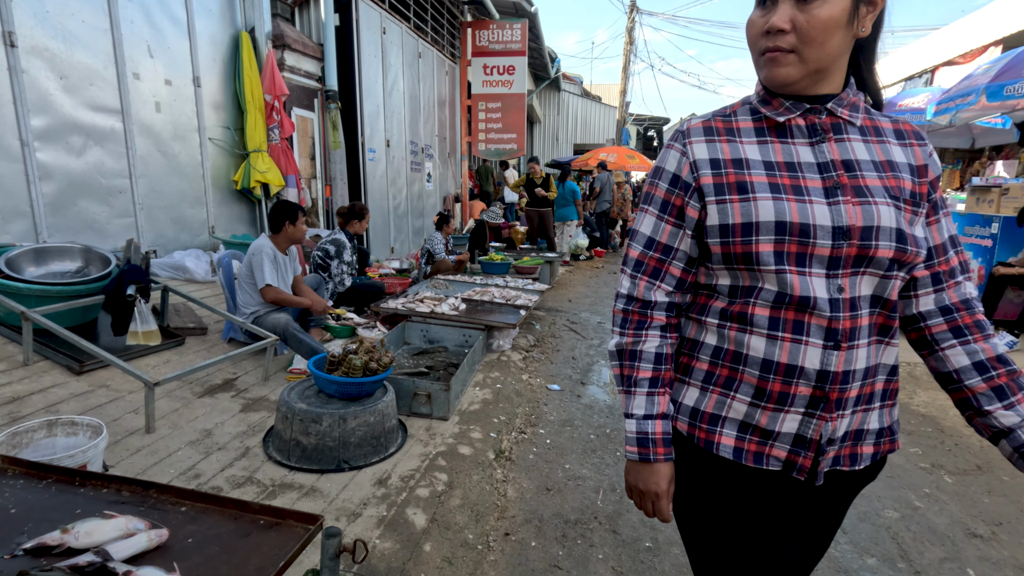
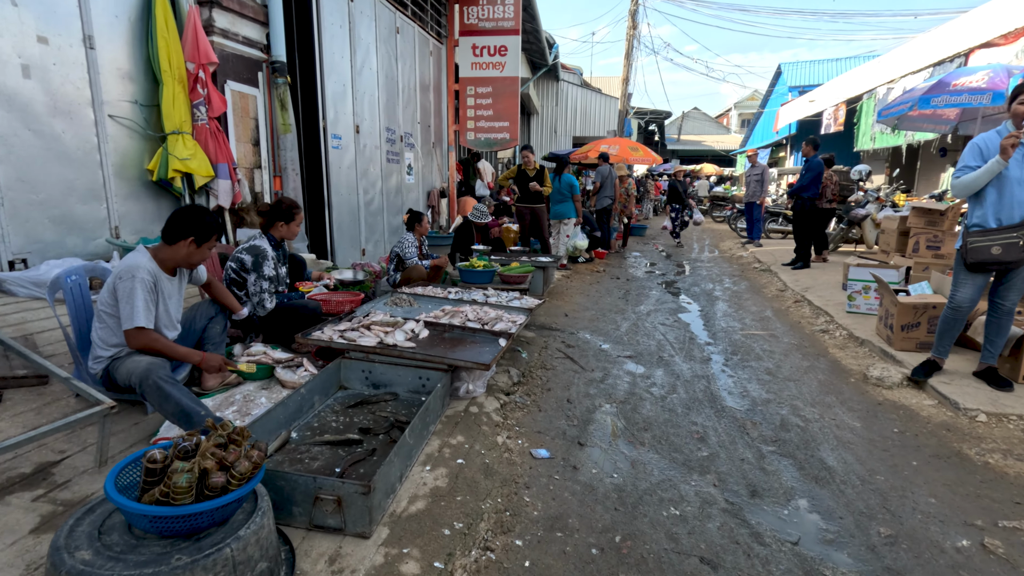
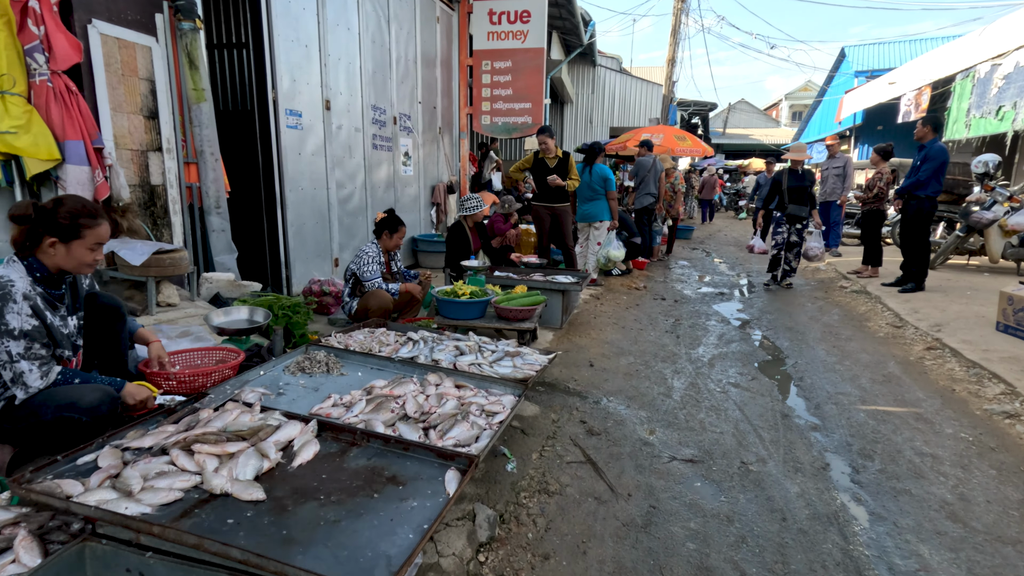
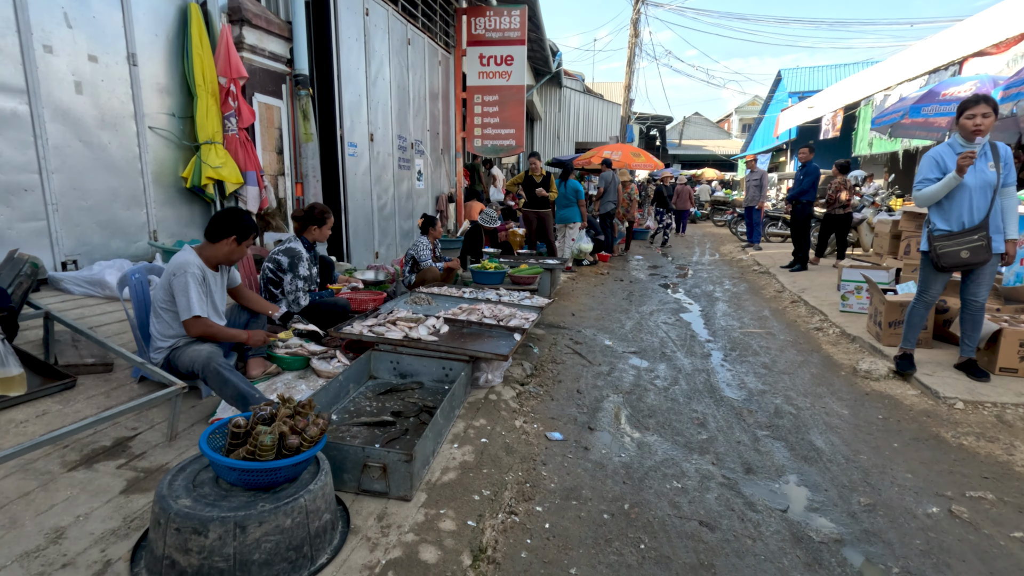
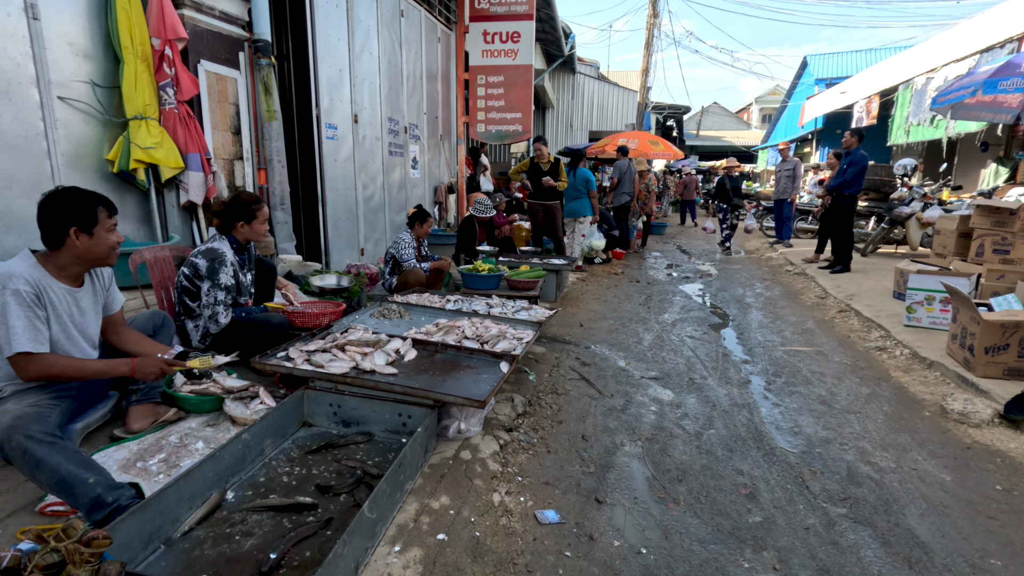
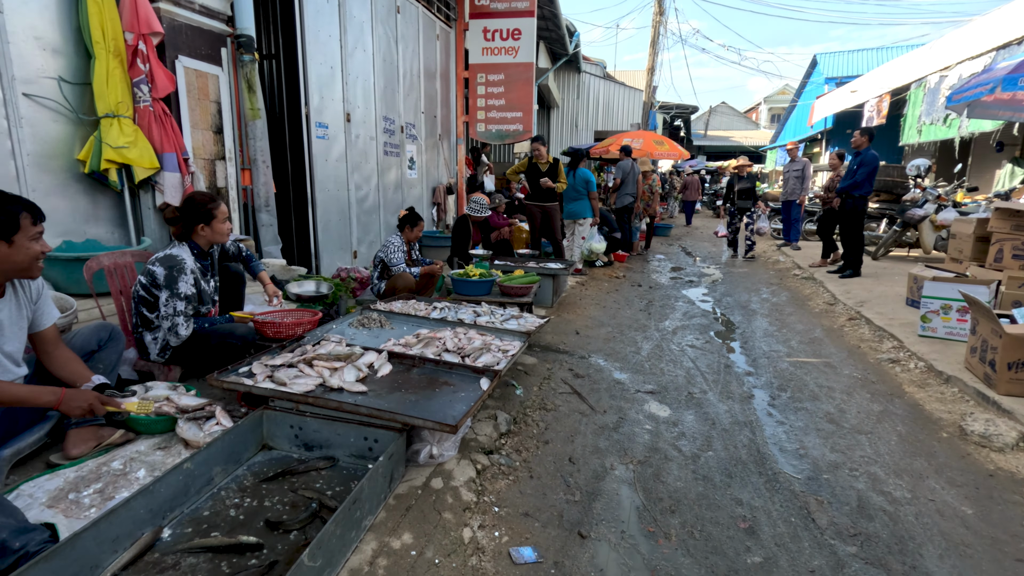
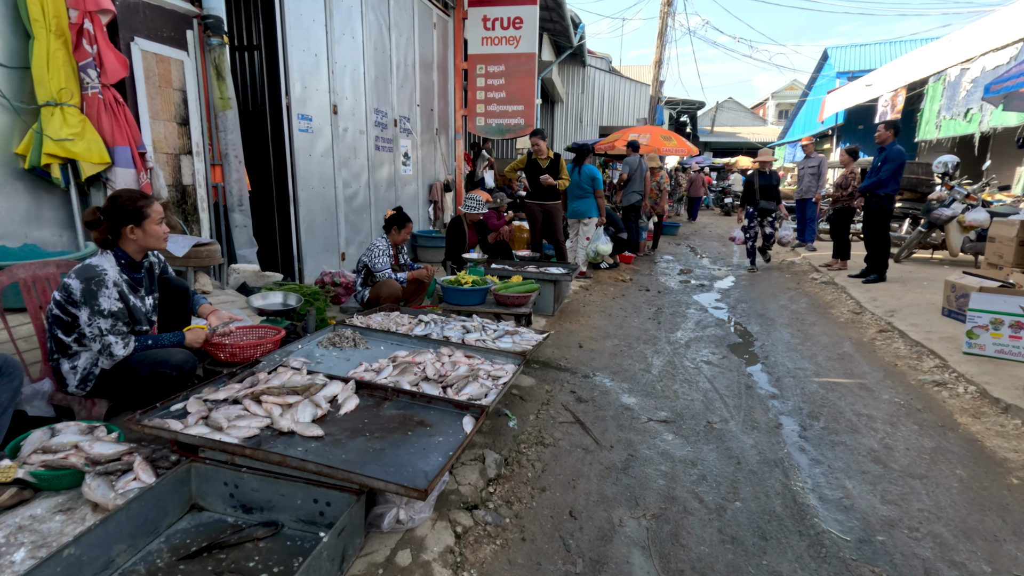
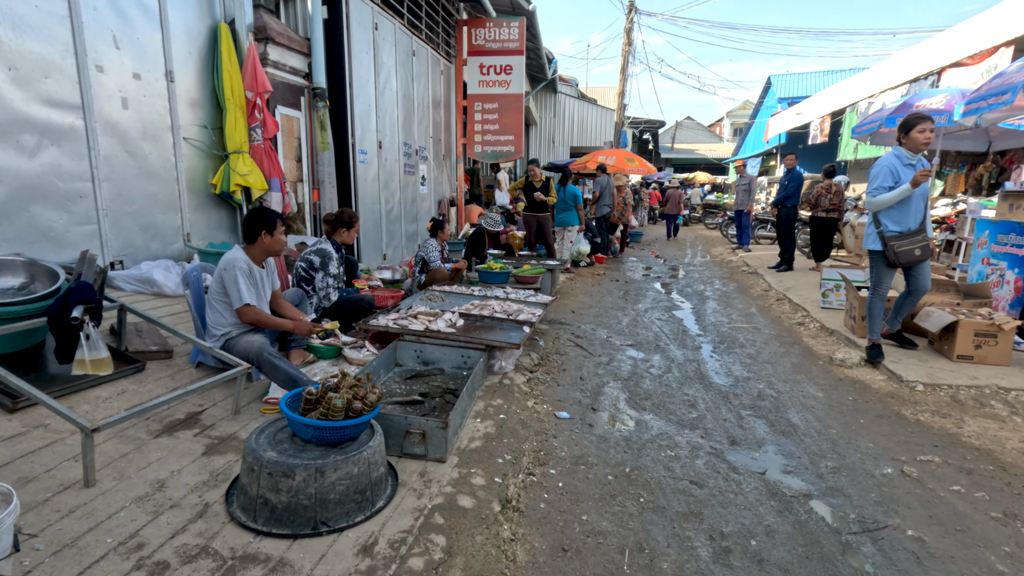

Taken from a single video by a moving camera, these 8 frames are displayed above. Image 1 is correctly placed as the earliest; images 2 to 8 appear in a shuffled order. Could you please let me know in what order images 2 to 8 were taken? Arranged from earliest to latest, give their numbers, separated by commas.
8, 4, 2, 5, 6, 7, 3
